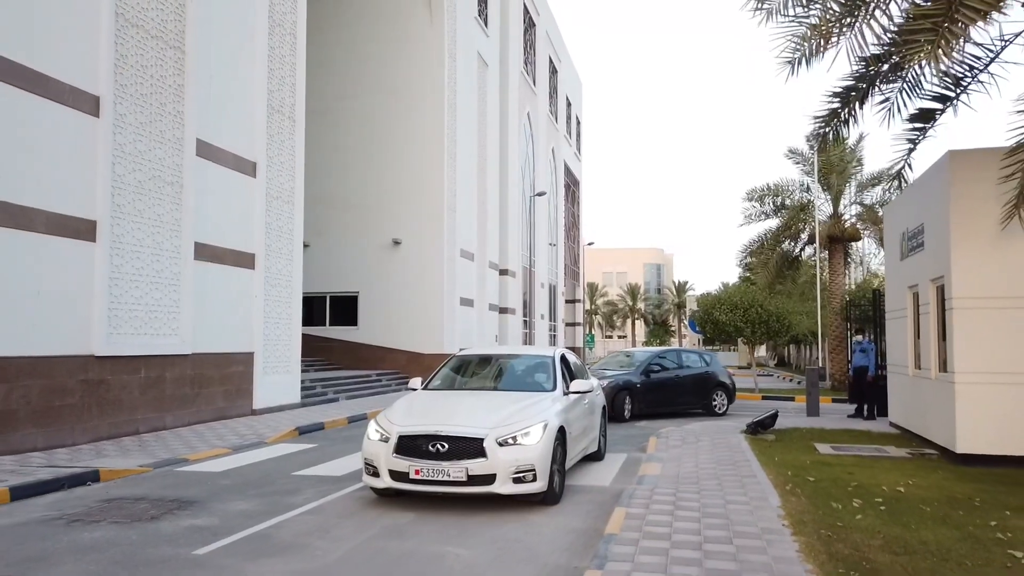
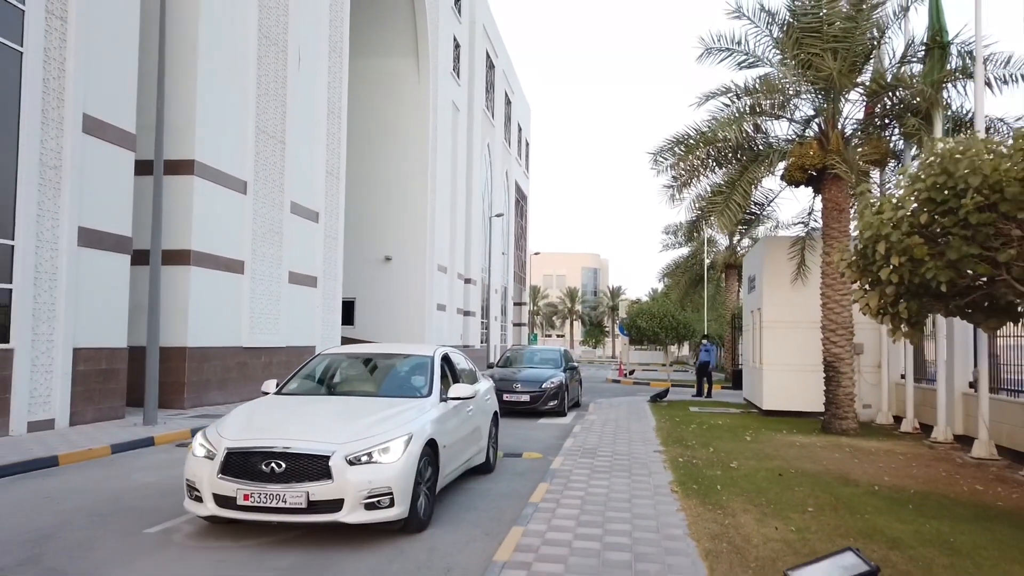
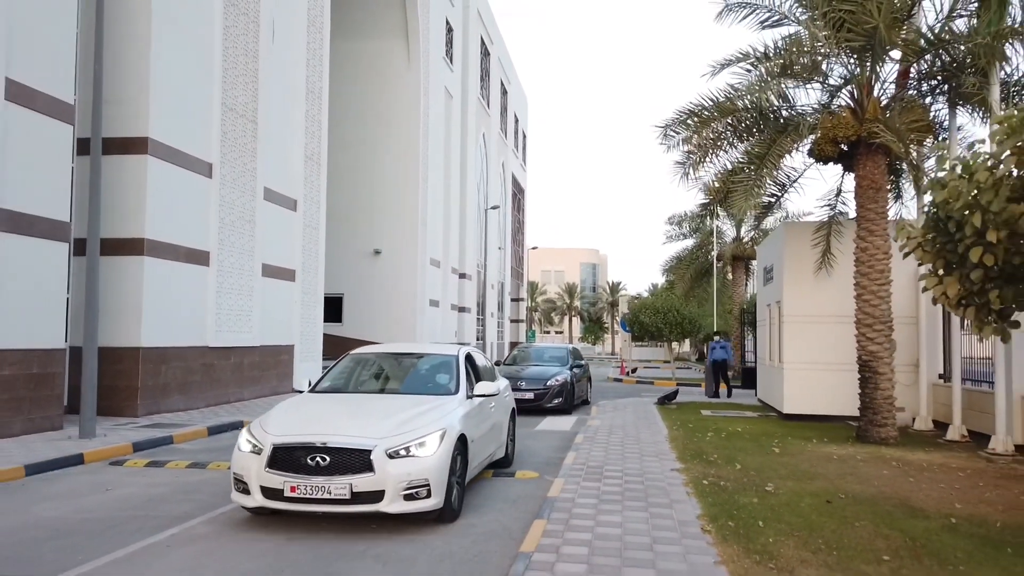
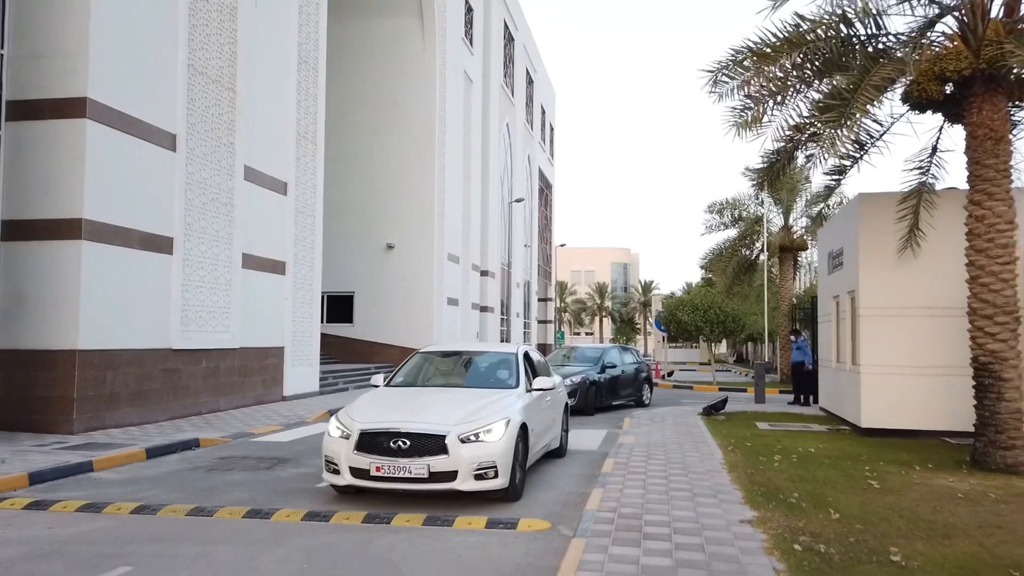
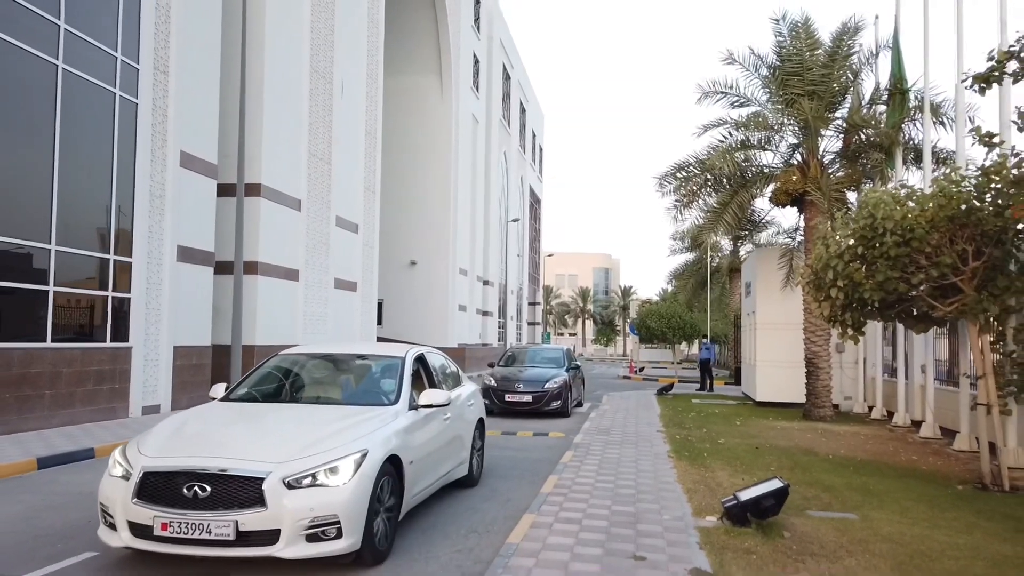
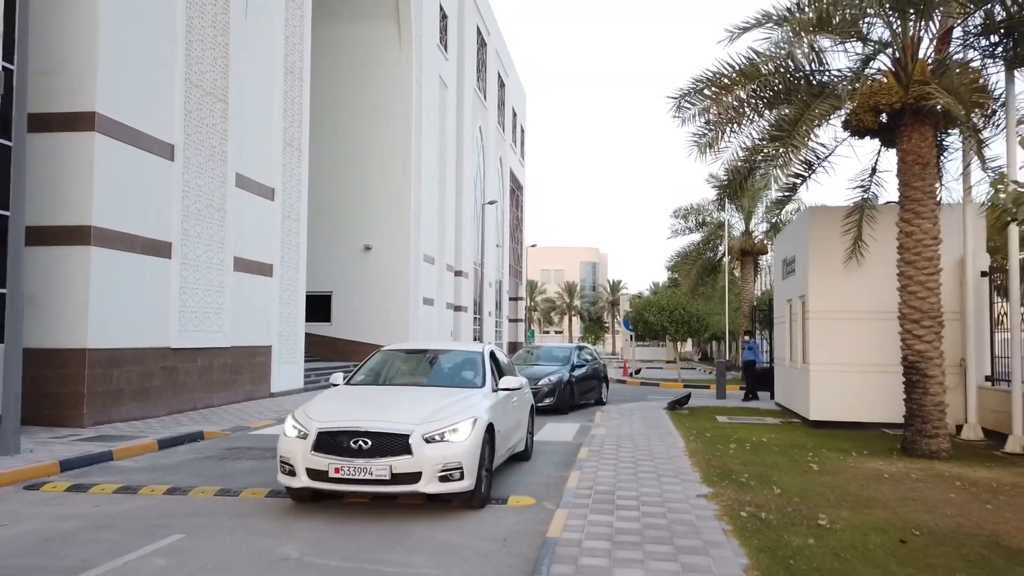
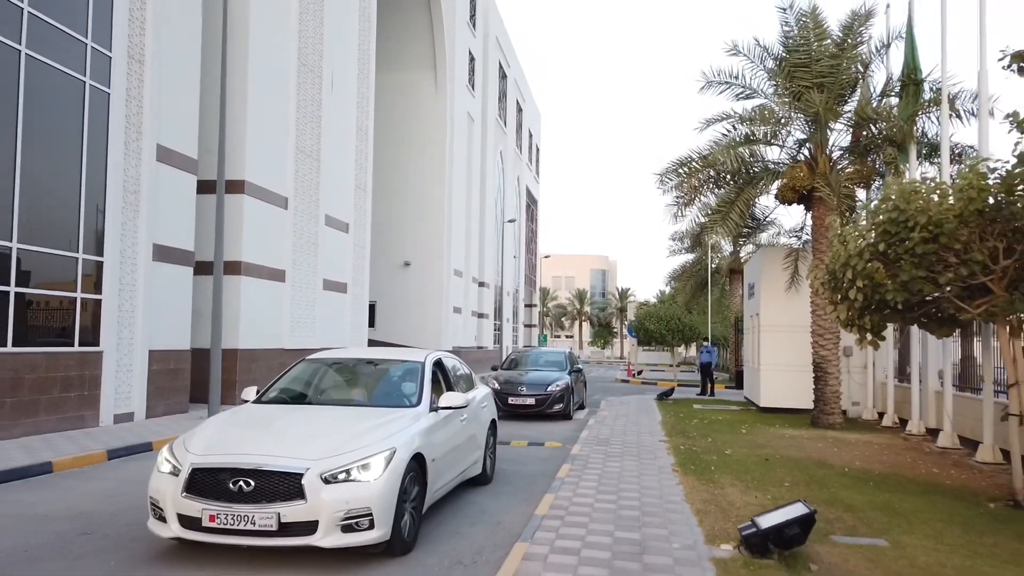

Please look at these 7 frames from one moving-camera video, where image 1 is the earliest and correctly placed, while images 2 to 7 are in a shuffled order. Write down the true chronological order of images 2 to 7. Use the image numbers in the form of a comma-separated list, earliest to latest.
4, 6, 3, 2, 7, 5
